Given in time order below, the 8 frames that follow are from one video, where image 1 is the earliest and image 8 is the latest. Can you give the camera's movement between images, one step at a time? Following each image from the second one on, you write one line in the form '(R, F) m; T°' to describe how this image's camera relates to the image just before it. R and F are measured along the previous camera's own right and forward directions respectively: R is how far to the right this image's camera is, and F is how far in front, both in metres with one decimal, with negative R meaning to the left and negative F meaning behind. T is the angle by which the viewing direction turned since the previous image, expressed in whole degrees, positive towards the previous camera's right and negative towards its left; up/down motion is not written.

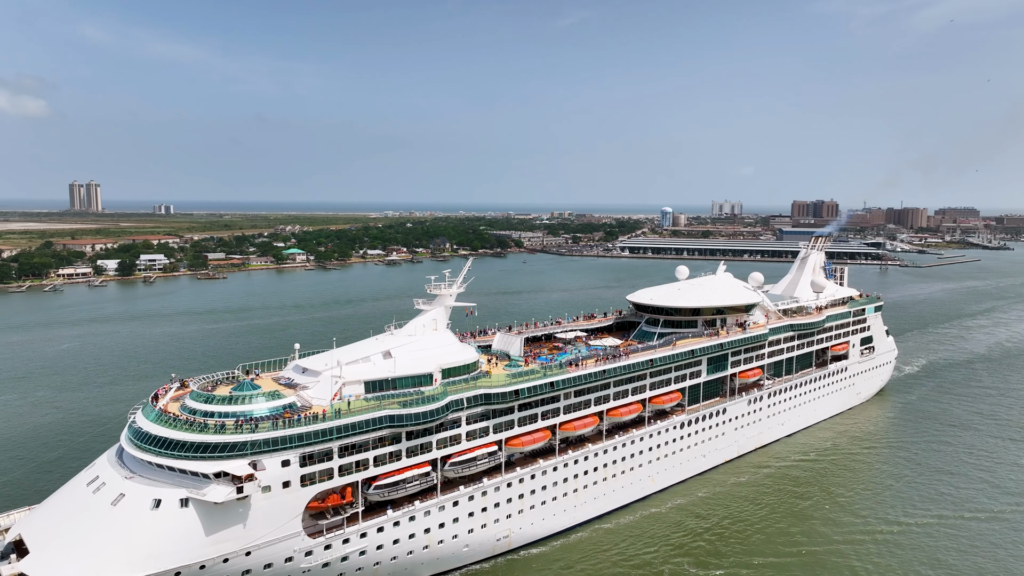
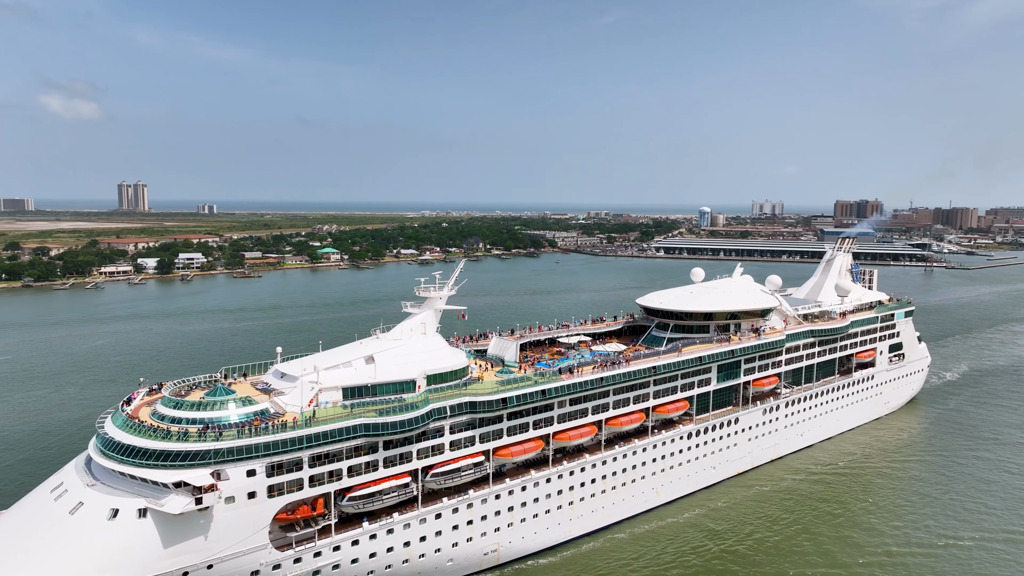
(+0.9, +0.7) m; -3°
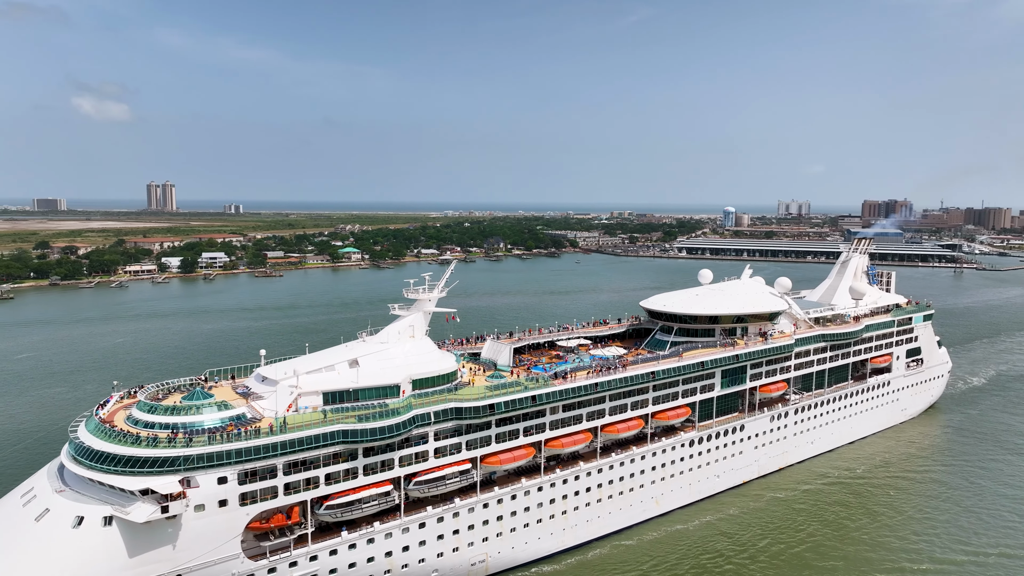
(+0.6, +0.5) m; -2°
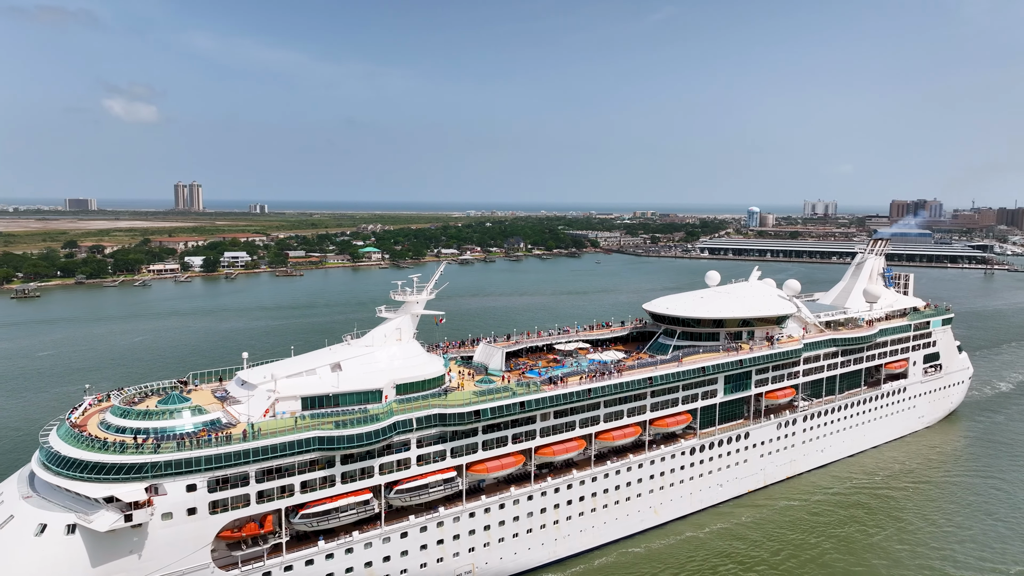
(+0.6, +0.4) m; -2°
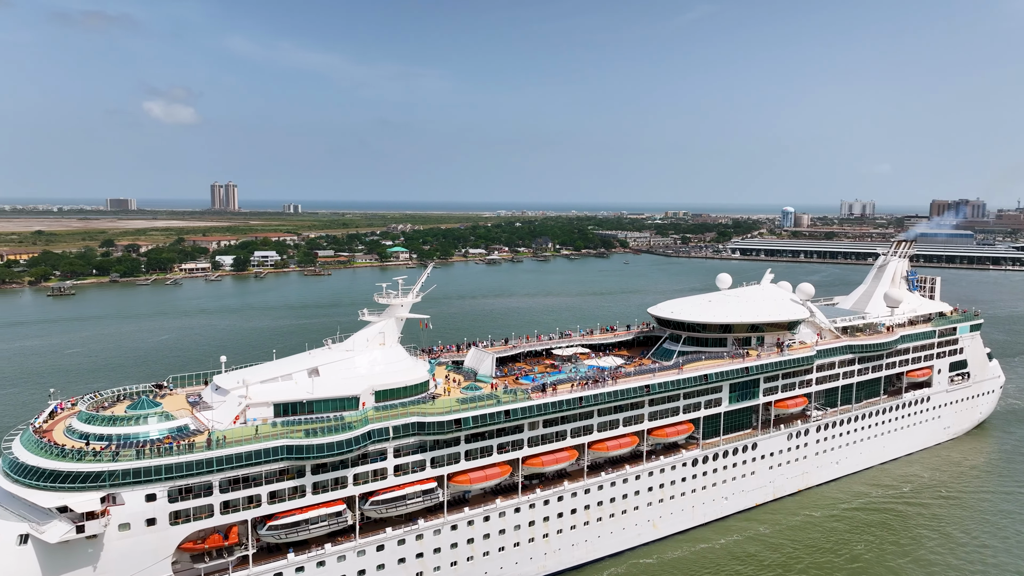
(+0.8, +0.6) m; -2°
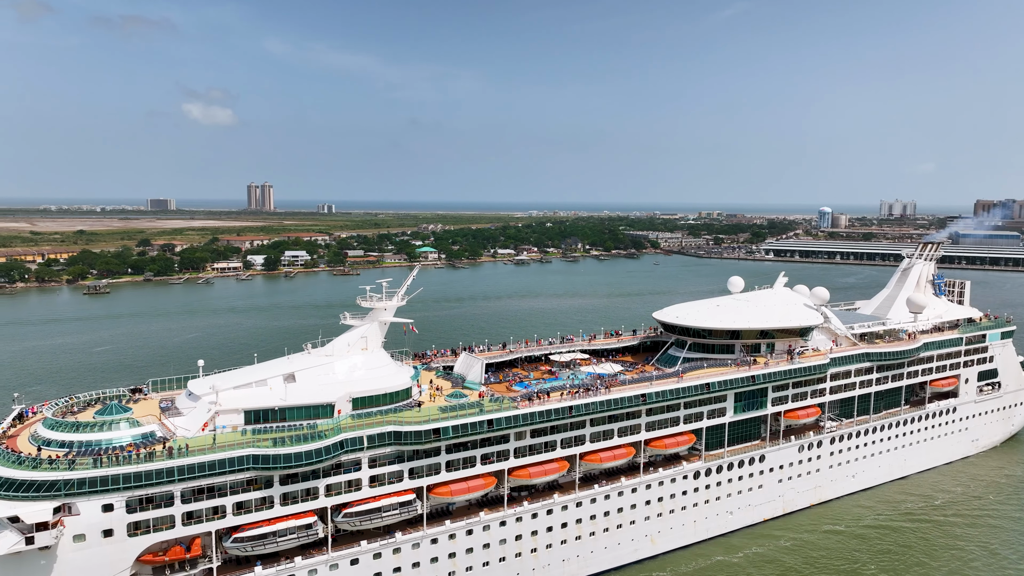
(+0.8, +0.6) m; -2°
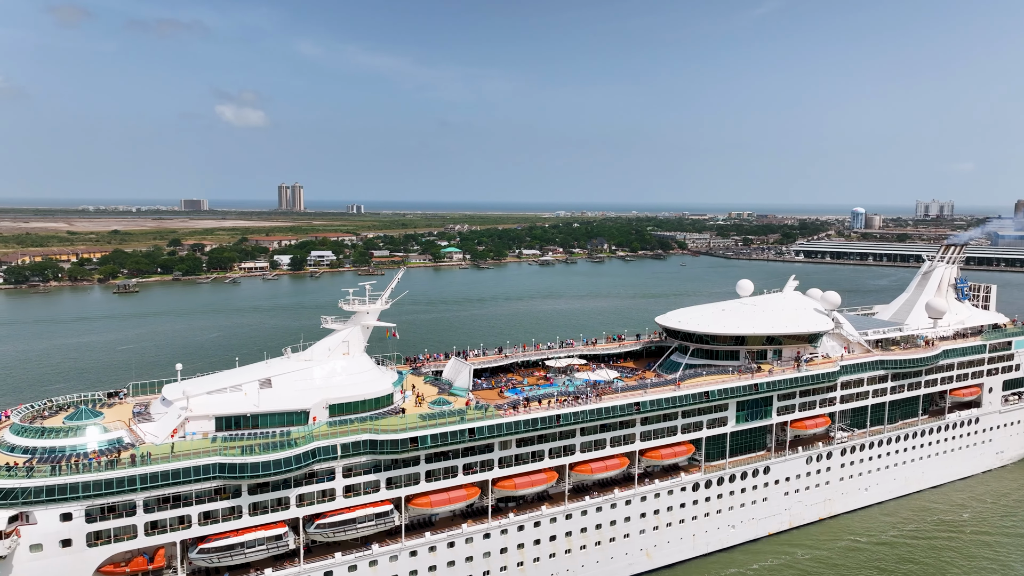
(+0.8, +0.5) m; -2°
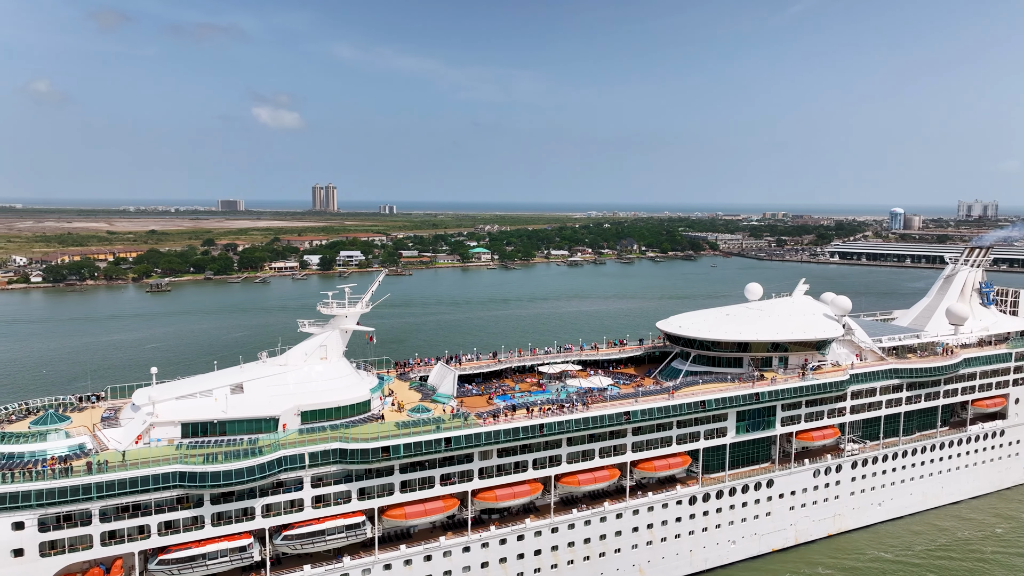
(+0.9, +0.5) m; -2°
